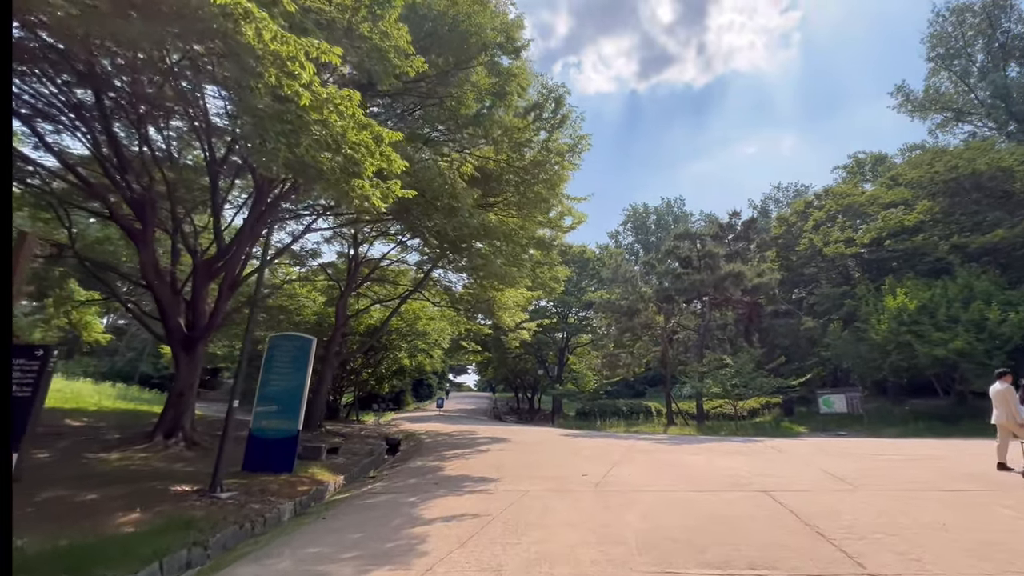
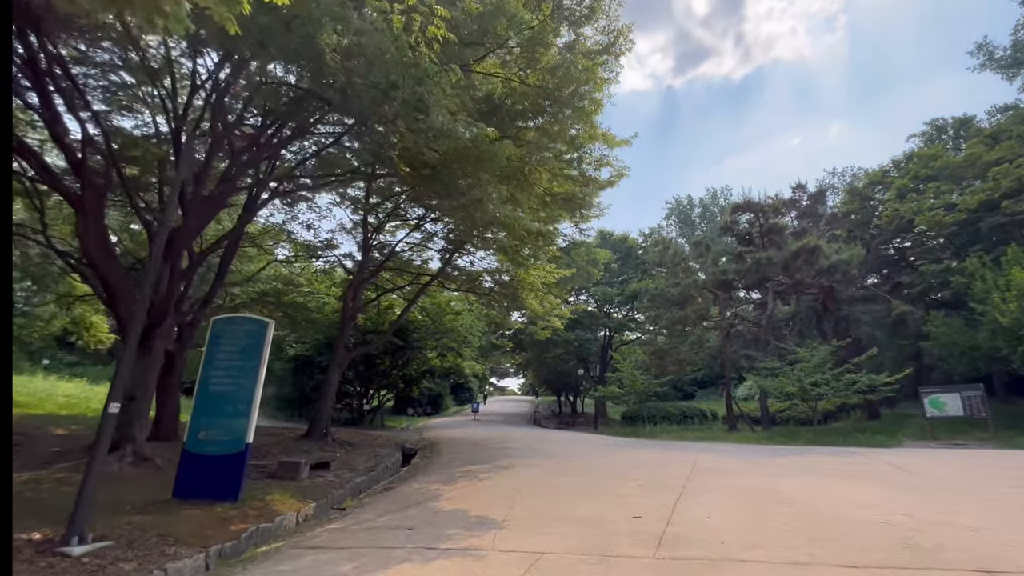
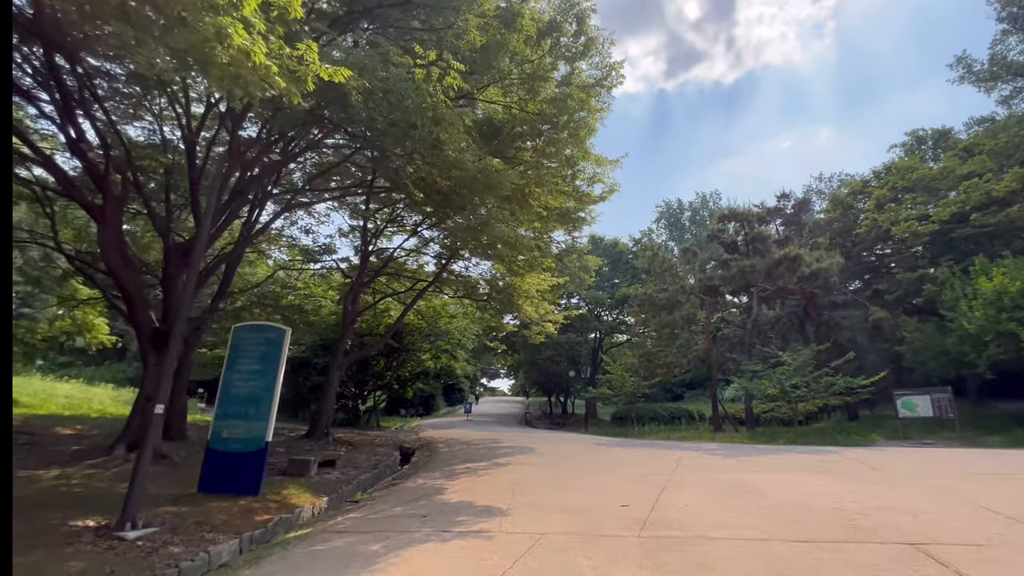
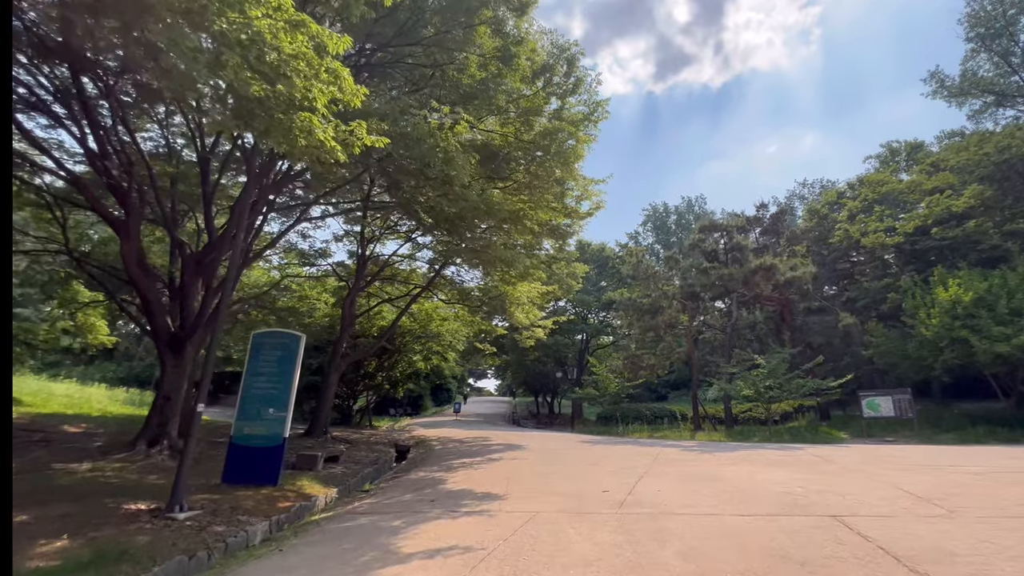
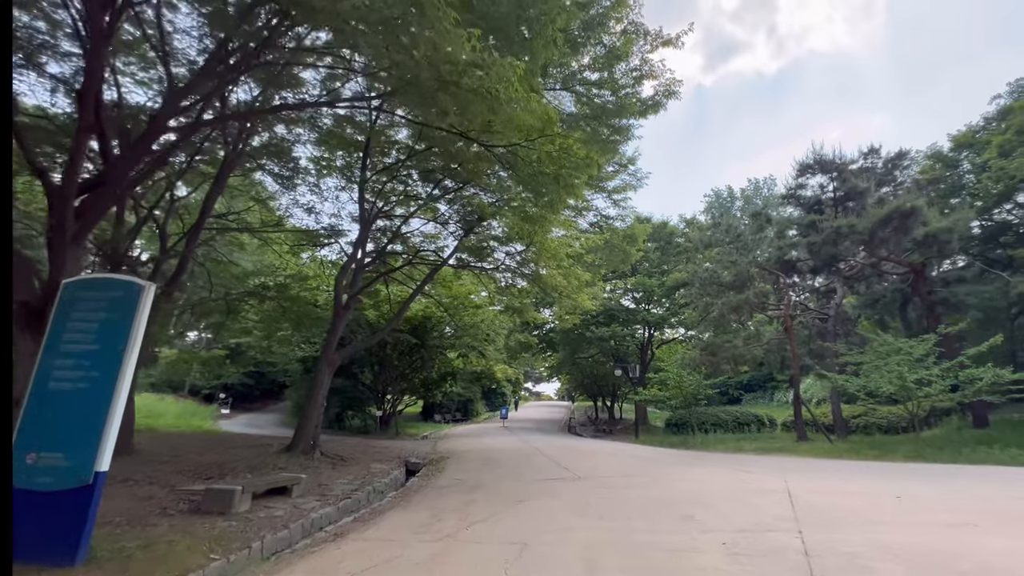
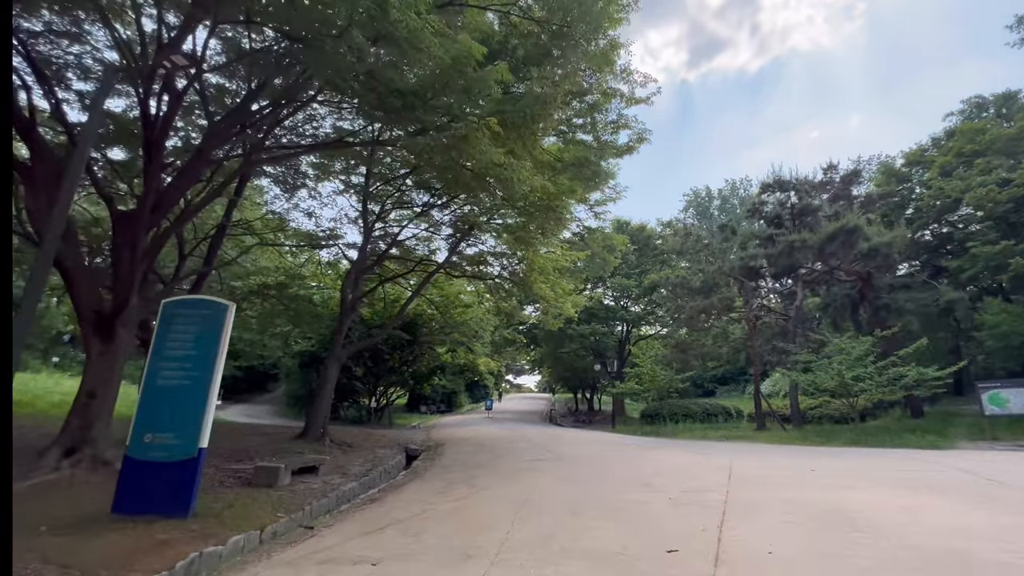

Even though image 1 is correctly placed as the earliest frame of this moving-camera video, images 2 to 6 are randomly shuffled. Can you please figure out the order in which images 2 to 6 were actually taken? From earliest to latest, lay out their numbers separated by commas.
4, 3, 2, 6, 5
